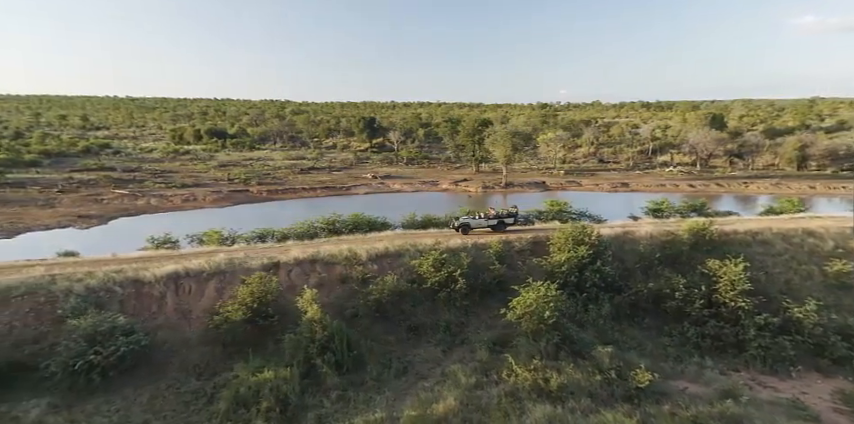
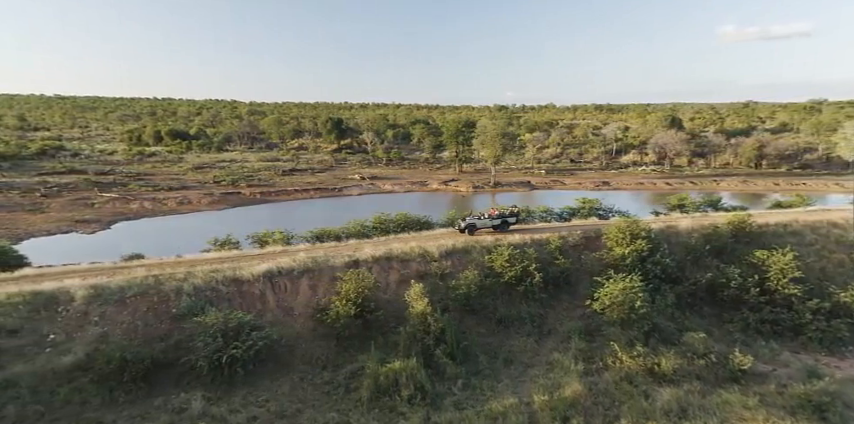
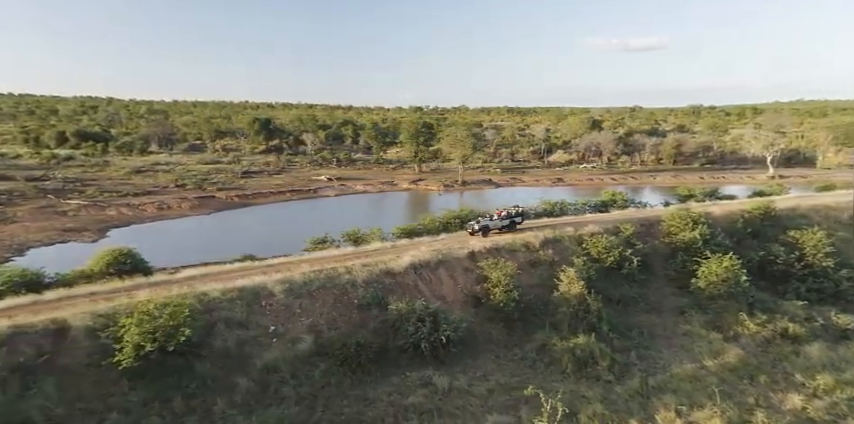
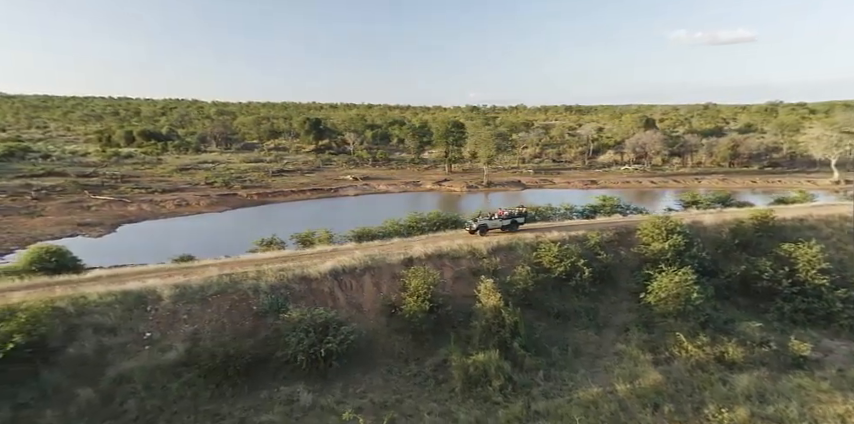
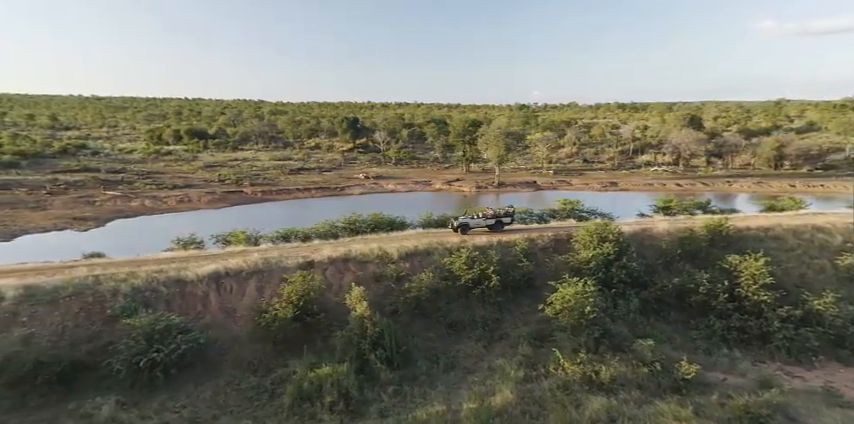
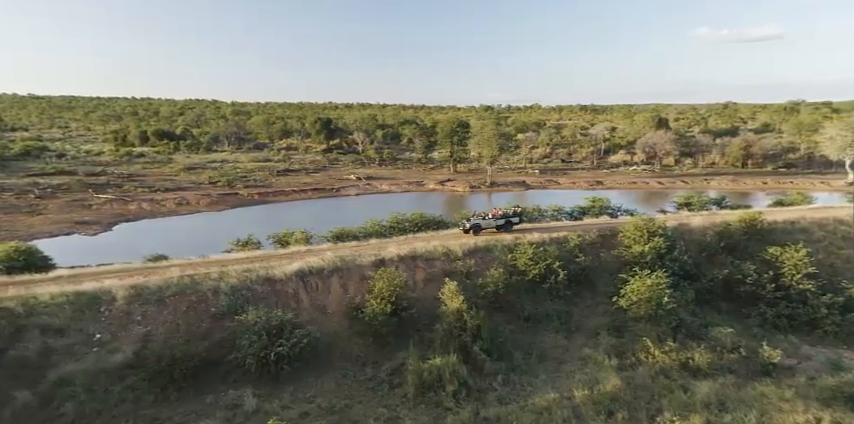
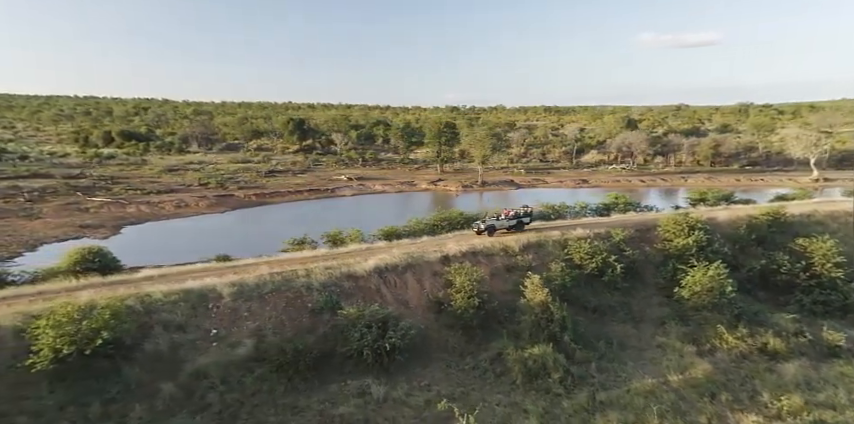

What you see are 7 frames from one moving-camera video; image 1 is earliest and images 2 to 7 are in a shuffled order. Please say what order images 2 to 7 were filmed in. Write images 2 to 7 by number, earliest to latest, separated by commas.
5, 2, 6, 4, 7, 3
